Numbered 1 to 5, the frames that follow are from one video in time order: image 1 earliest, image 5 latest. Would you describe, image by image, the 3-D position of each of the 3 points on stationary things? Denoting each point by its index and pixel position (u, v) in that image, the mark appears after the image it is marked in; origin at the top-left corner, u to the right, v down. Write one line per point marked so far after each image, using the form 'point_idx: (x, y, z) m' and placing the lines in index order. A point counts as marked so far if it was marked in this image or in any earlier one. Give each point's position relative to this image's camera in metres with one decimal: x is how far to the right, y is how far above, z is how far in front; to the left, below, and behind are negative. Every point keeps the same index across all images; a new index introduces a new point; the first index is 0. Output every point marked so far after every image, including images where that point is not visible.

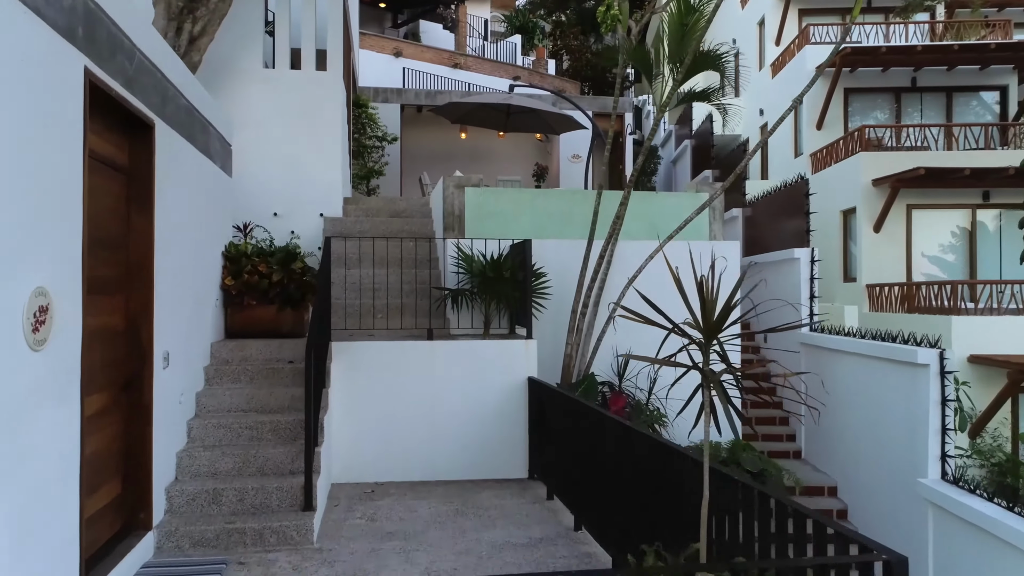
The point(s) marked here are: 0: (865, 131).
0: (+6.7, +3.0, +12.1) m
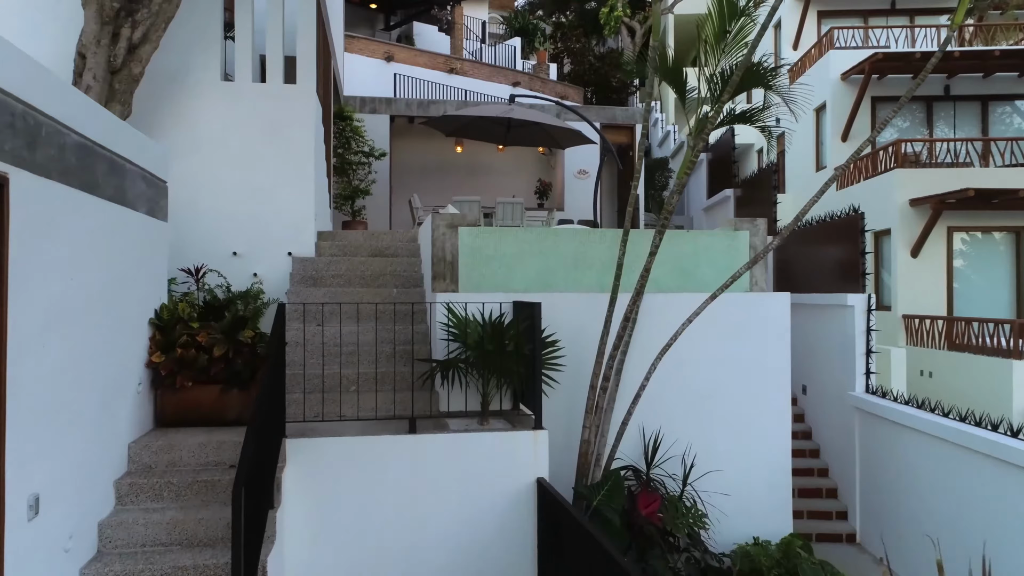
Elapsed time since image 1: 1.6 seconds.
0: (+6.7, +2.5, +11.0) m
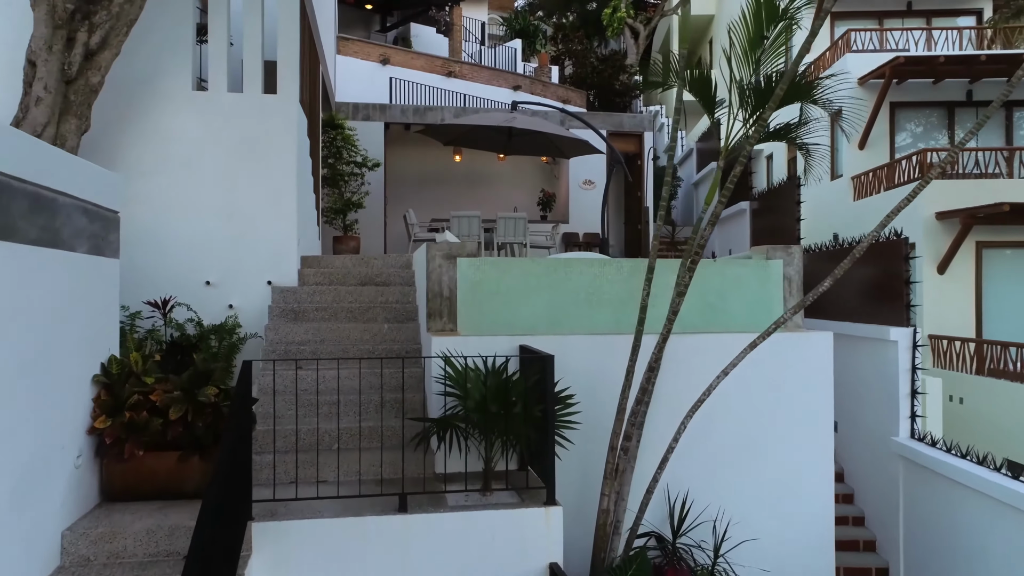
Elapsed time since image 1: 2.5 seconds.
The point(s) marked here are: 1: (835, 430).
0: (+6.7, +2.2, +10.4) m
1: (+3.4, -1.5, +6.7) m
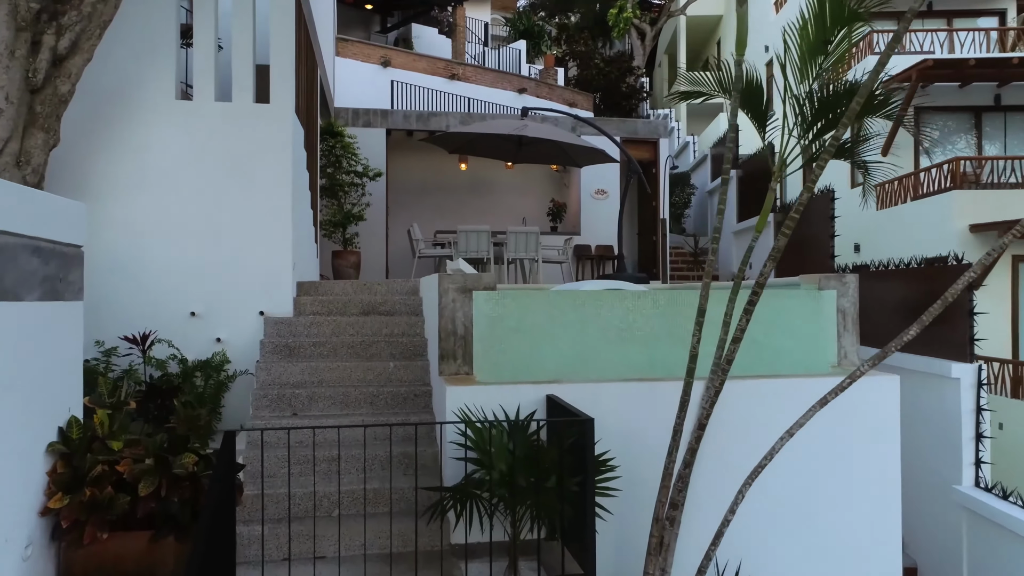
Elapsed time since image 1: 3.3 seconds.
0: (+6.9, +1.9, +9.9) m
1: (+3.5, -1.7, +6.1) m
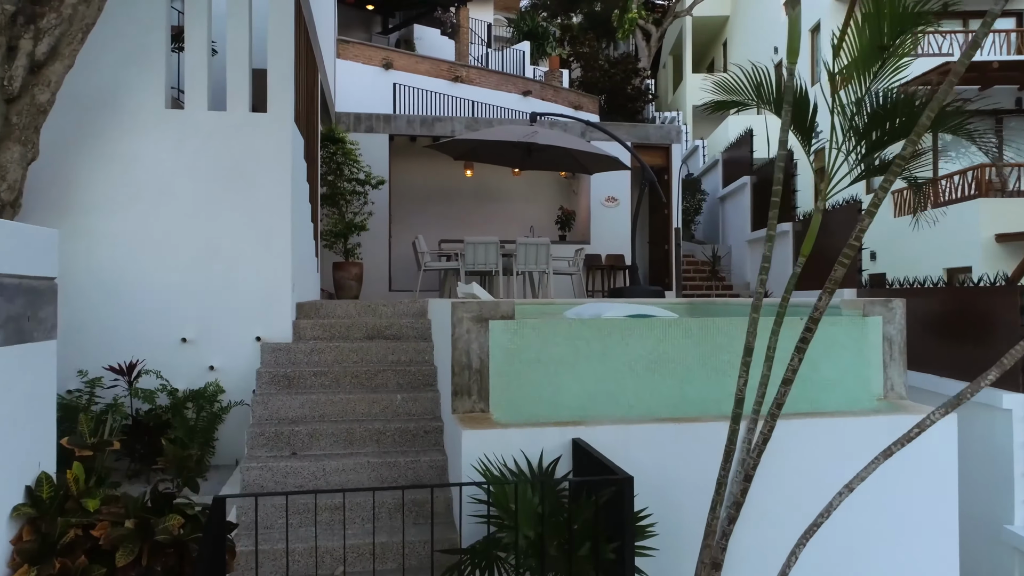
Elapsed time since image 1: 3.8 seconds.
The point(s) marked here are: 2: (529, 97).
0: (+7.0, +1.7, +9.5) m
1: (+3.7, -1.9, +5.8) m
2: (+0.4, +4.6, +15.4) m
